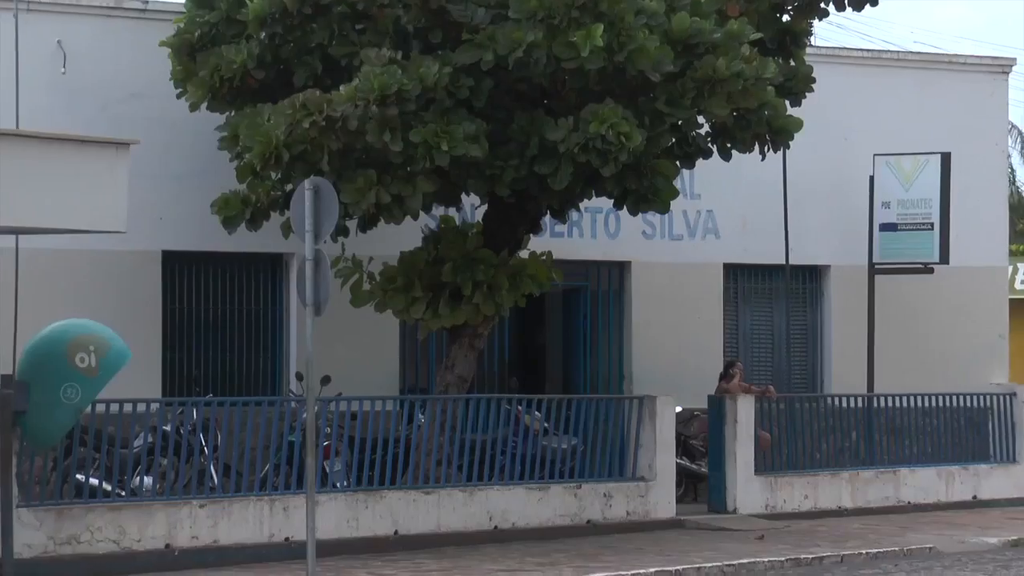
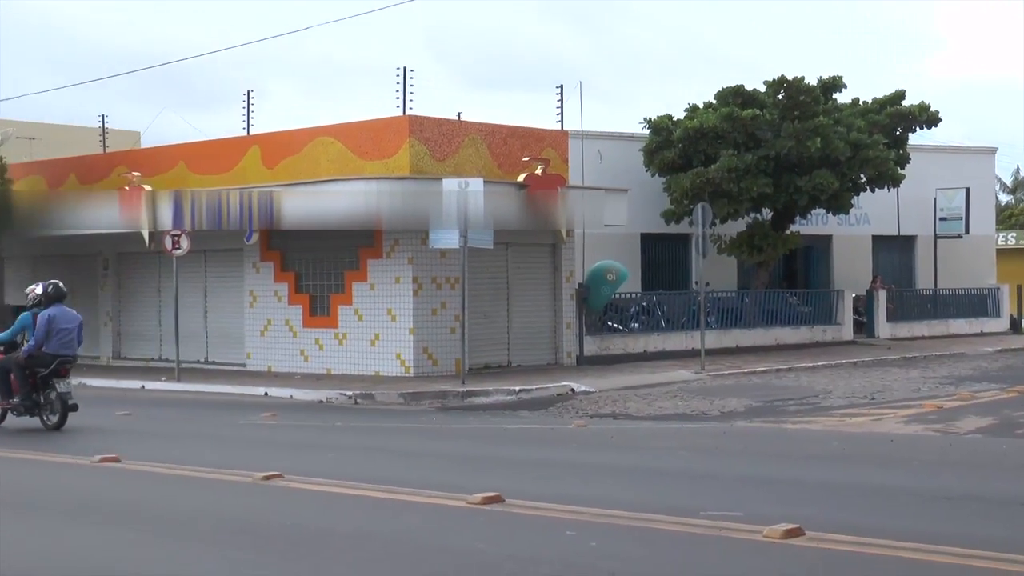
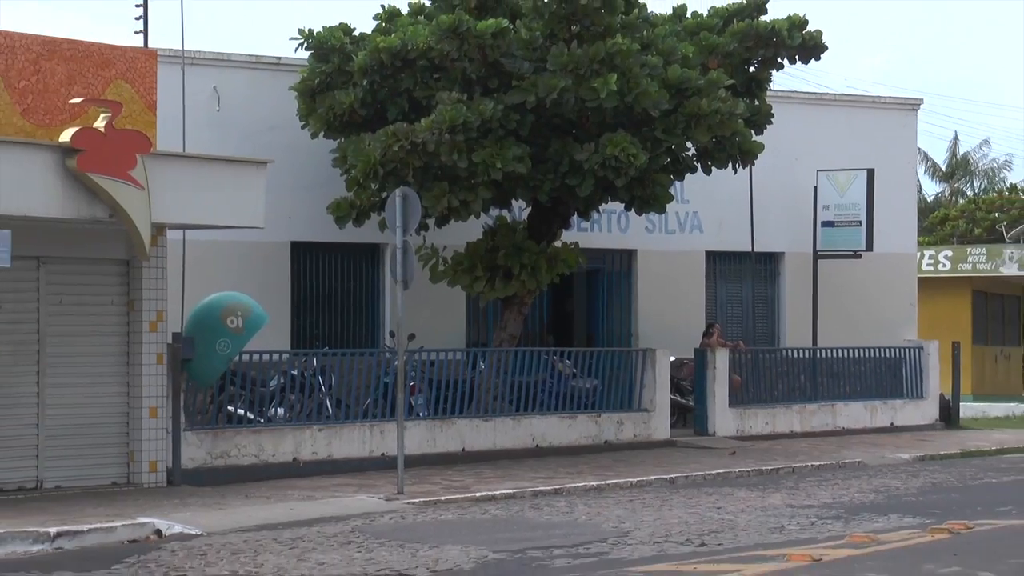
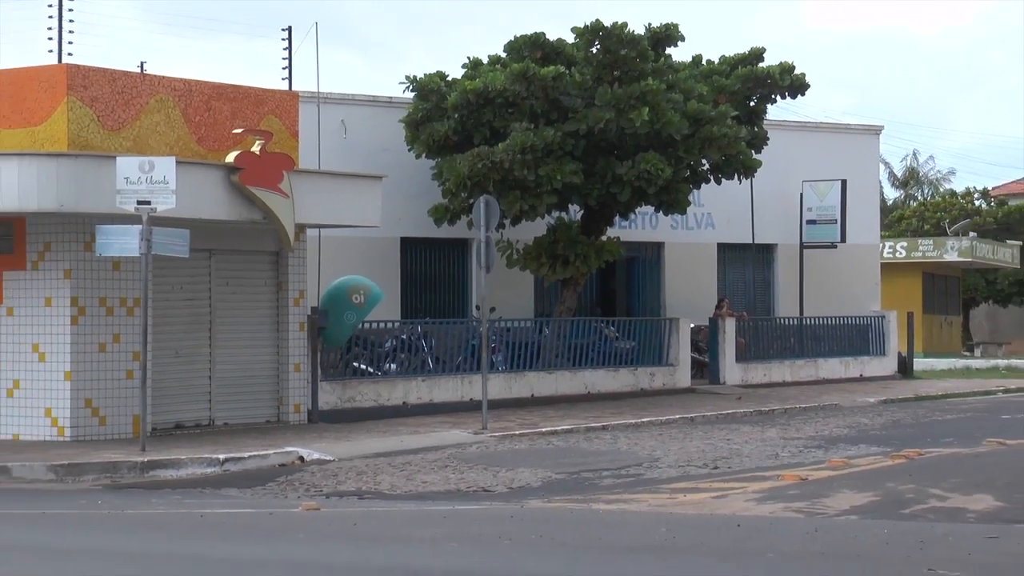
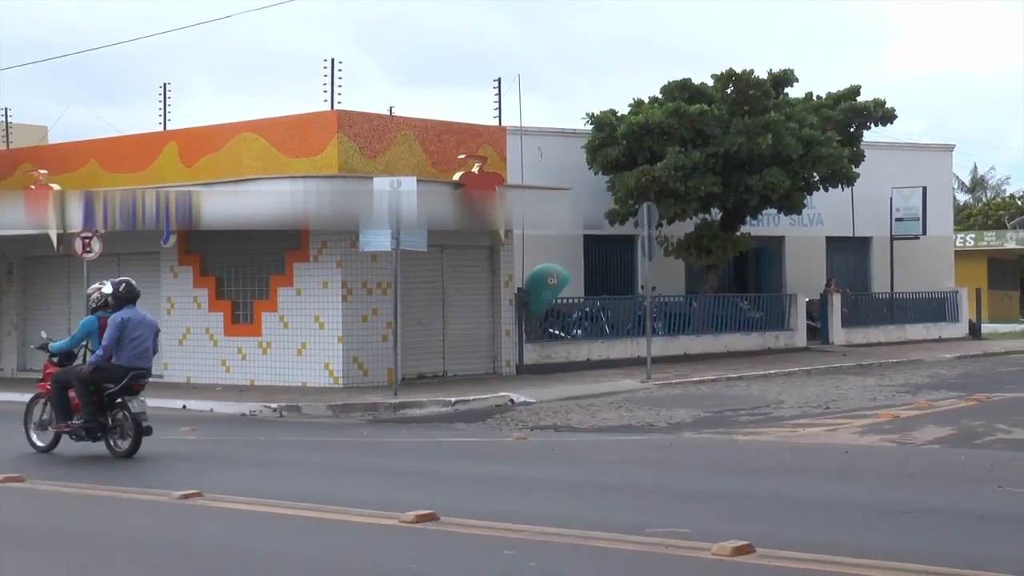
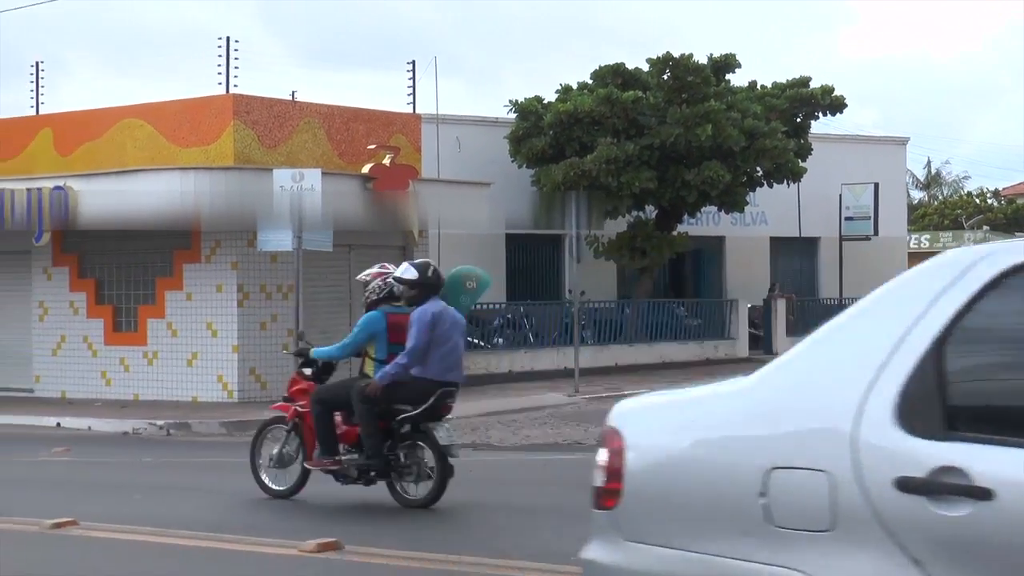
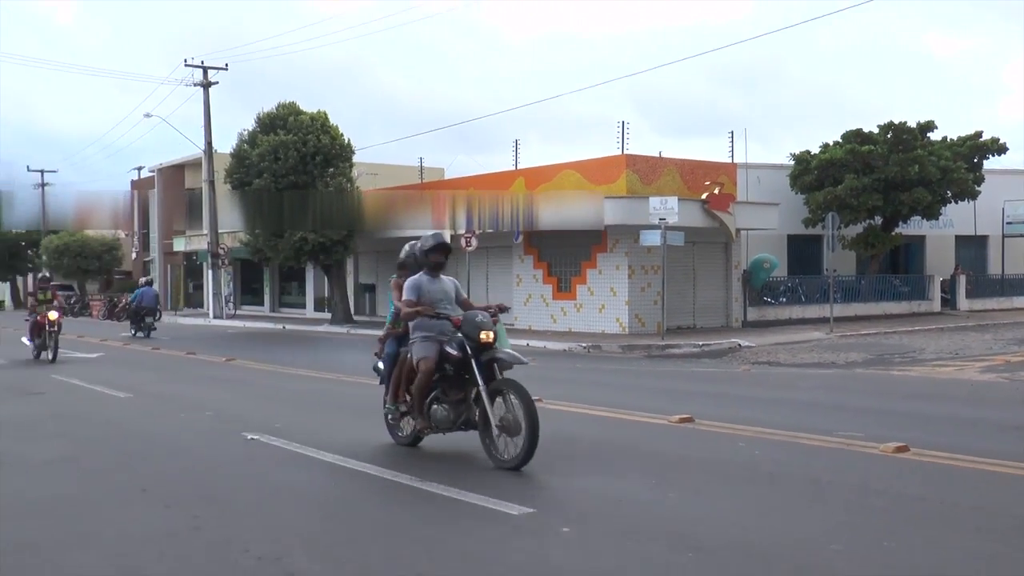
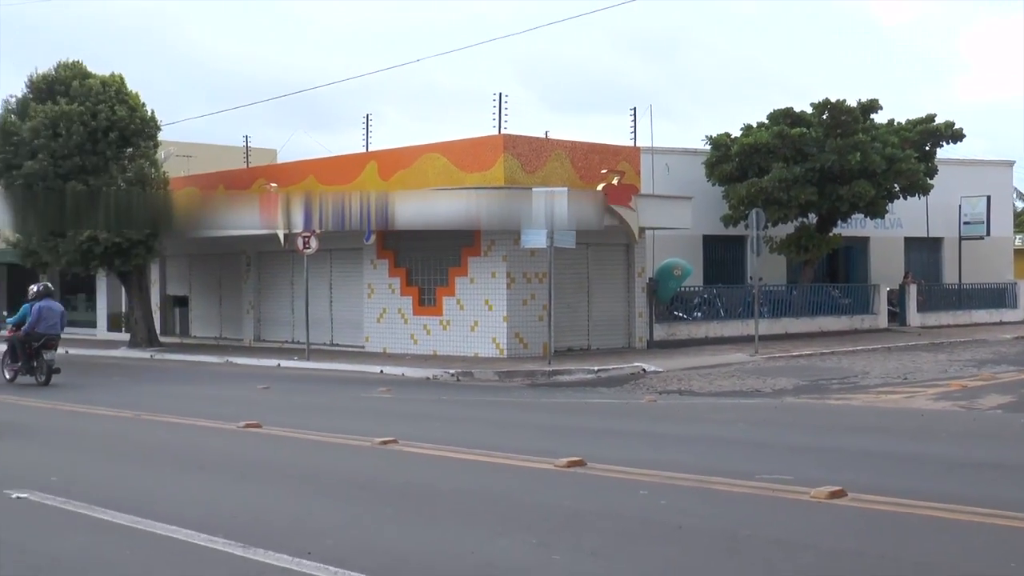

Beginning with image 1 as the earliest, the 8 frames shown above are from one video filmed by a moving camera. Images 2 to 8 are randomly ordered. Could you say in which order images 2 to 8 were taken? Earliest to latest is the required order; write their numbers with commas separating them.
3, 4, 6, 5, 2, 8, 7
